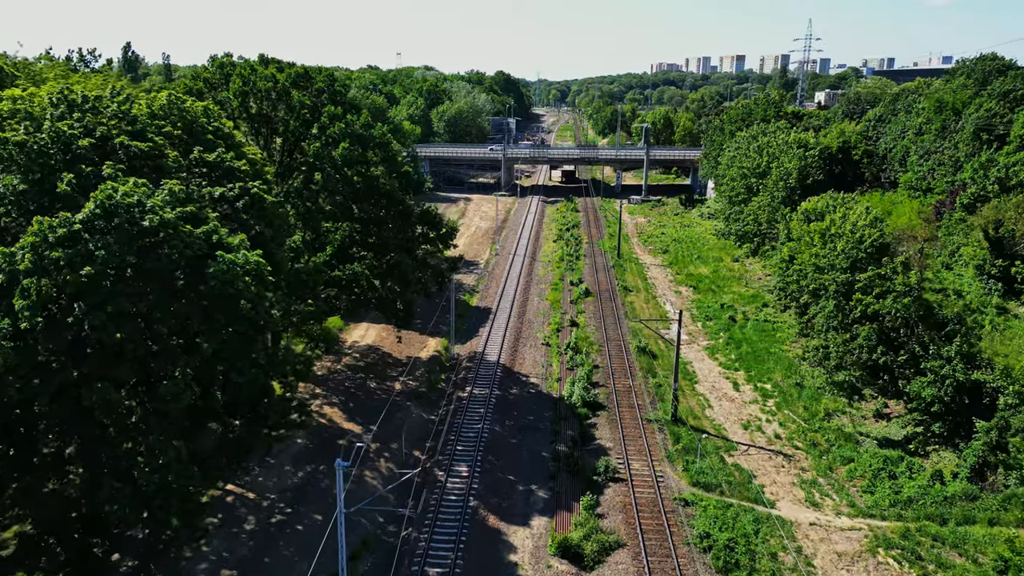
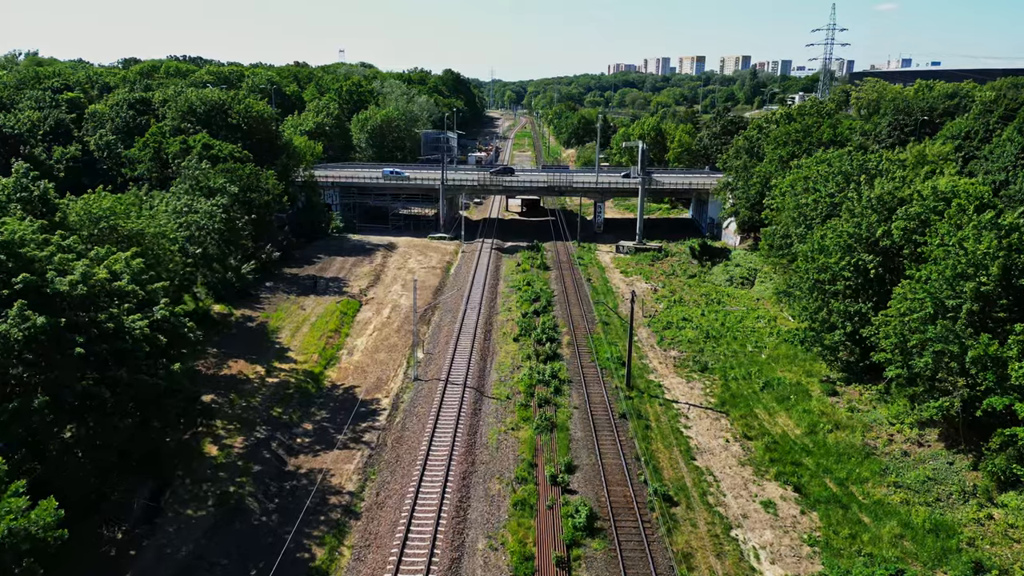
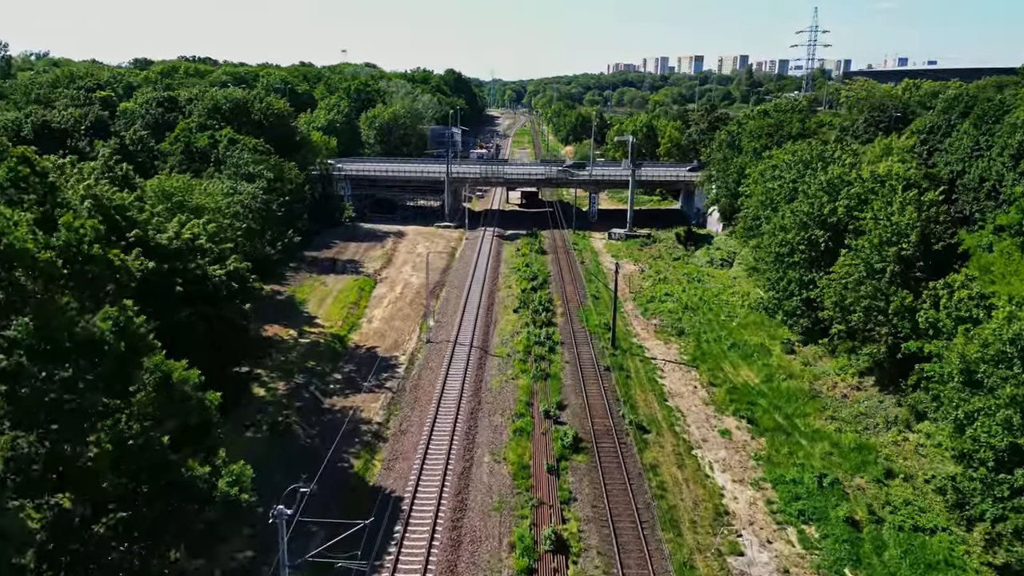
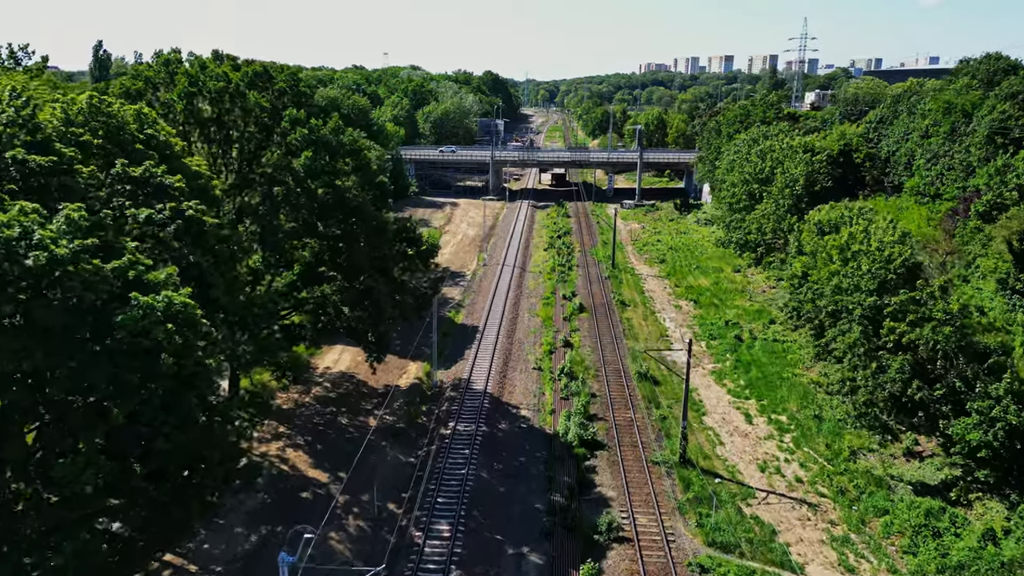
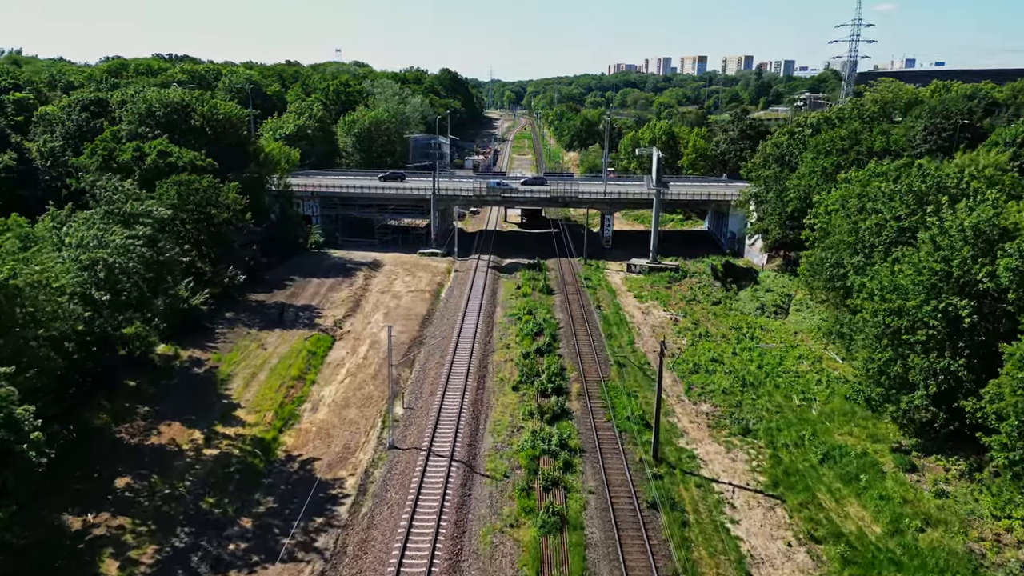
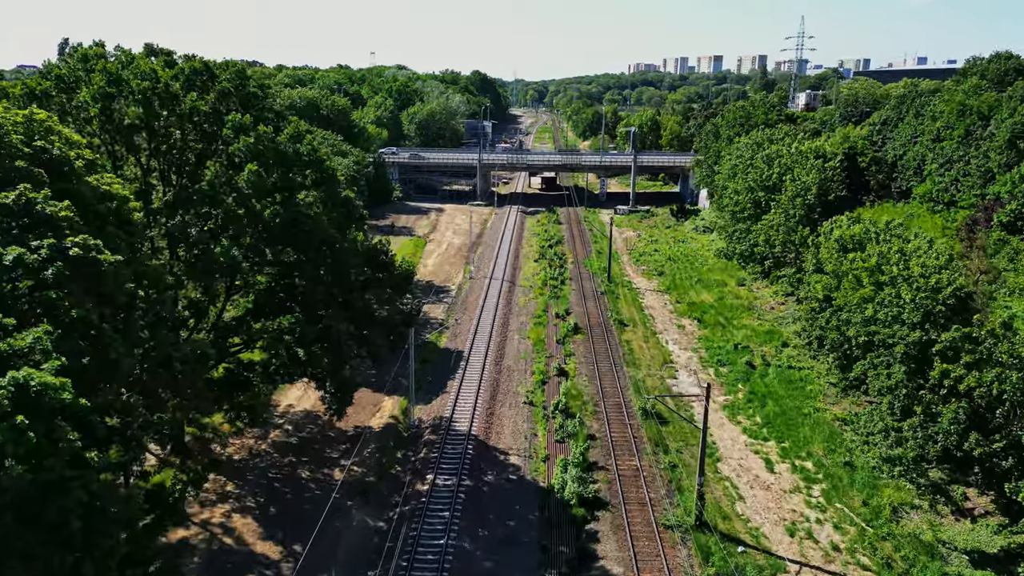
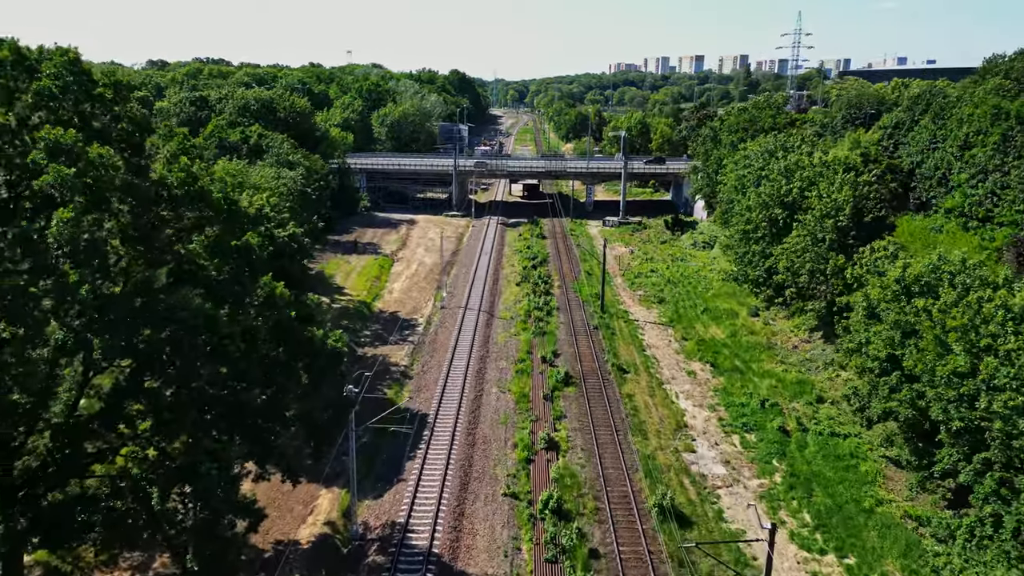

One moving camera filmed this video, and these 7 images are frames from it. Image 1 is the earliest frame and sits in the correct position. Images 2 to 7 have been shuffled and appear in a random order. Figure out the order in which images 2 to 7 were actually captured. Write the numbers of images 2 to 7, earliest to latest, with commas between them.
4, 6, 7, 3, 2, 5
